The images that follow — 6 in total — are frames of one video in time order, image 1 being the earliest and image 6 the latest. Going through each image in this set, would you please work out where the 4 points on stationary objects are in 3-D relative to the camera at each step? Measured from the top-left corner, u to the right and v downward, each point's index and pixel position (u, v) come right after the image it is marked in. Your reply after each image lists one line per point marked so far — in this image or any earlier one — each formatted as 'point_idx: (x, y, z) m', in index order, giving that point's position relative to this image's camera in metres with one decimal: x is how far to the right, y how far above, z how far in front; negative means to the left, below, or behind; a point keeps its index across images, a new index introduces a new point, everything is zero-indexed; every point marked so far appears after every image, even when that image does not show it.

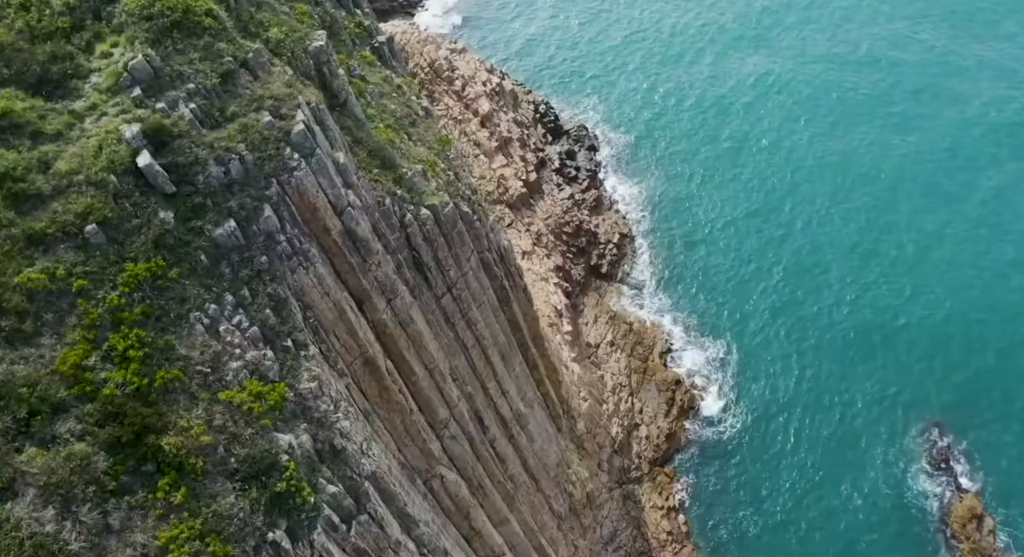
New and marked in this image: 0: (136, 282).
0: (-7.7, -0.1, +18.6) m
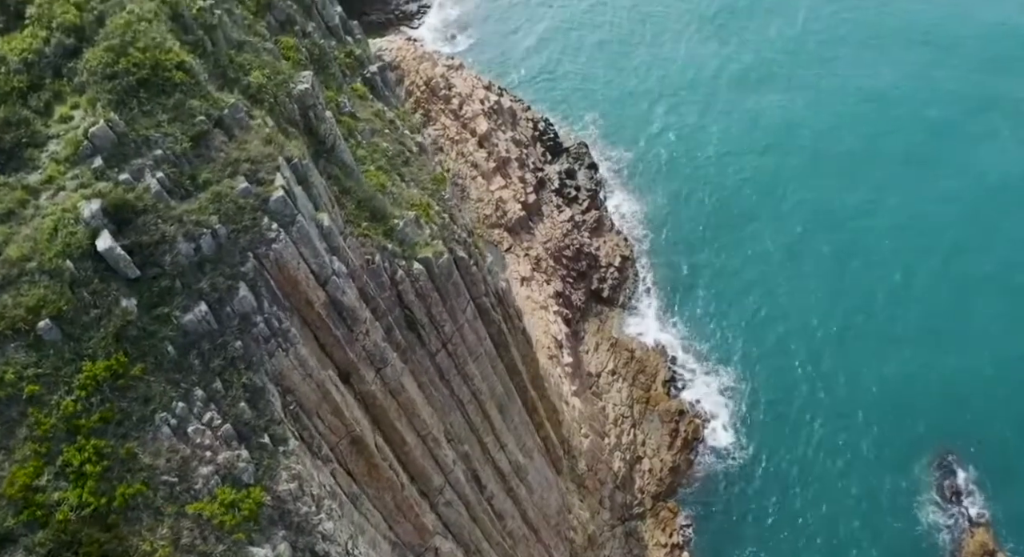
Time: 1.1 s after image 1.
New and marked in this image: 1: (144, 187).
0: (-7.7, -2.0, +16.8) m
1: (-7.6, +1.9, +18.8) m
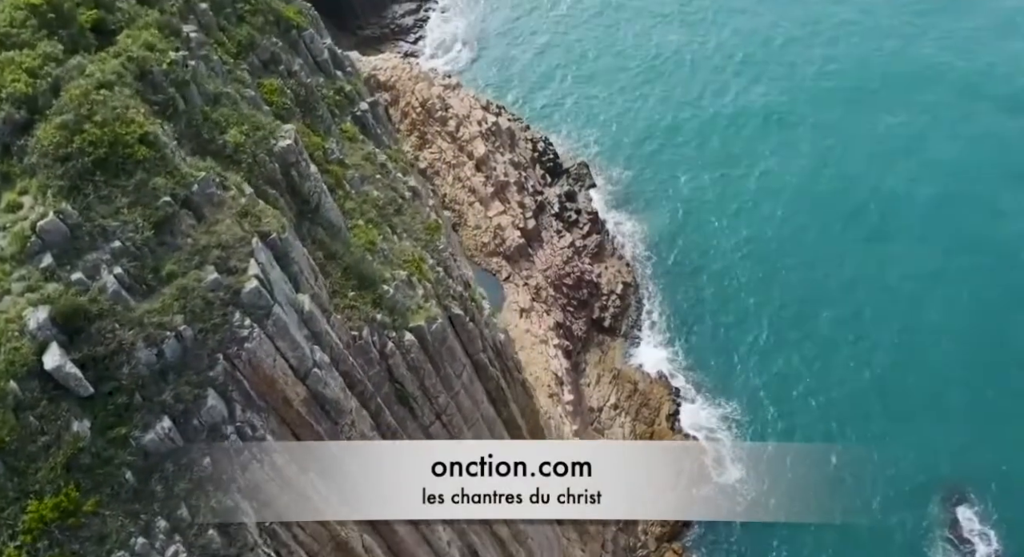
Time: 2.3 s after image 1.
0: (-7.8, -4.0, +14.8) m
1: (-7.7, -0.2, +16.8) m
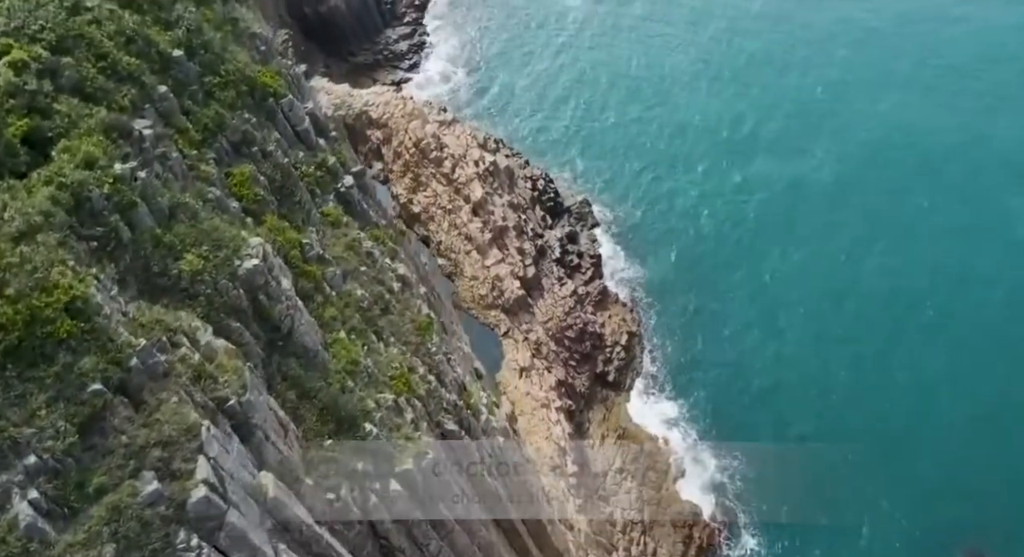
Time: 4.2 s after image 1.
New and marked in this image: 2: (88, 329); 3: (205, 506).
0: (-7.7, -7.6, +11.8) m
1: (-7.6, -3.7, +13.7) m
2: (-7.4, -0.9, +15.9) m
3: (-5.1, -3.9, +15.1) m
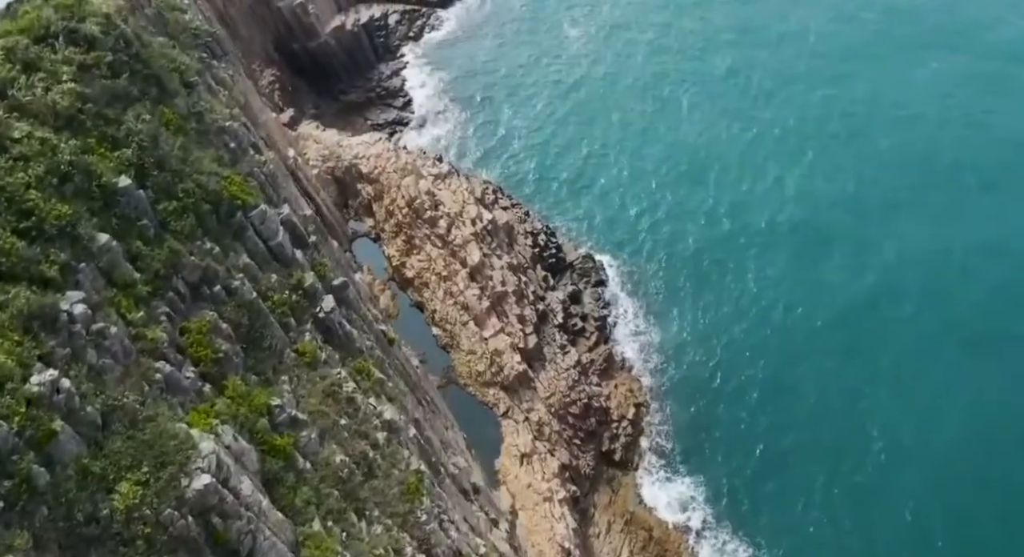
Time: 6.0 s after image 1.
0: (-7.6, -12.3, +8.4) m
1: (-7.5, -8.3, +10.2) m
2: (-7.3, -5.4, +12.3) m
3: (-5.0, -8.5, +11.7) m
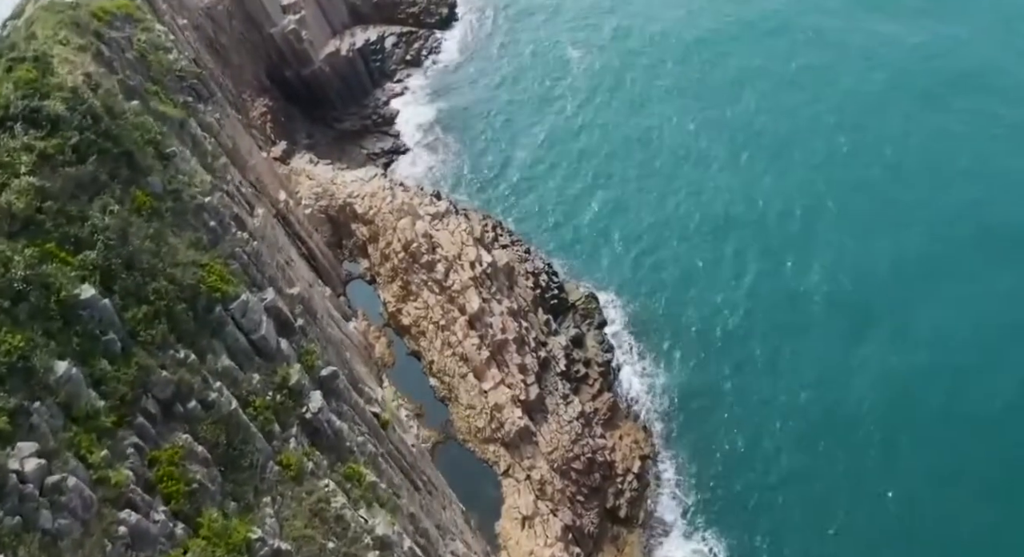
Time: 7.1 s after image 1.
0: (-7.5, -15.3, +6.6) m
1: (-7.4, -11.3, +8.3) m
2: (-7.2, -8.4, +10.3) m
3: (-4.9, -11.4, +9.7) m
